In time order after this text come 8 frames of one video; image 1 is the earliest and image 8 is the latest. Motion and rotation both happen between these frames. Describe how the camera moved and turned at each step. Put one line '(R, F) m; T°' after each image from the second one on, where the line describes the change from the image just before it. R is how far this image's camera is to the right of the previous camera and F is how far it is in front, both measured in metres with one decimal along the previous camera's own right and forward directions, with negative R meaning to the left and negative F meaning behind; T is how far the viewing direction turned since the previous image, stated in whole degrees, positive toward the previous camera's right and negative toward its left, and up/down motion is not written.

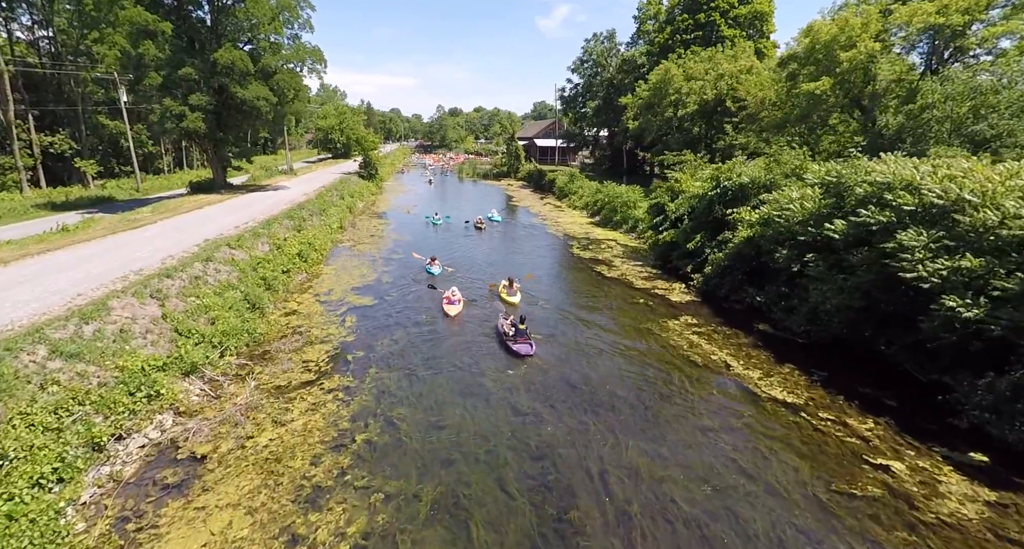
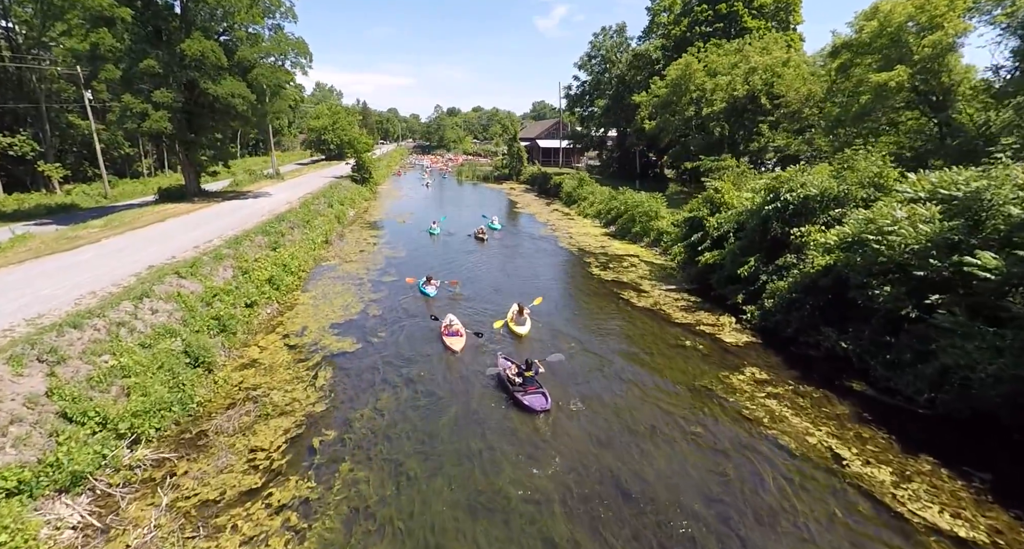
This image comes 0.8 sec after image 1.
(-0.4, +2.8) m; 0°
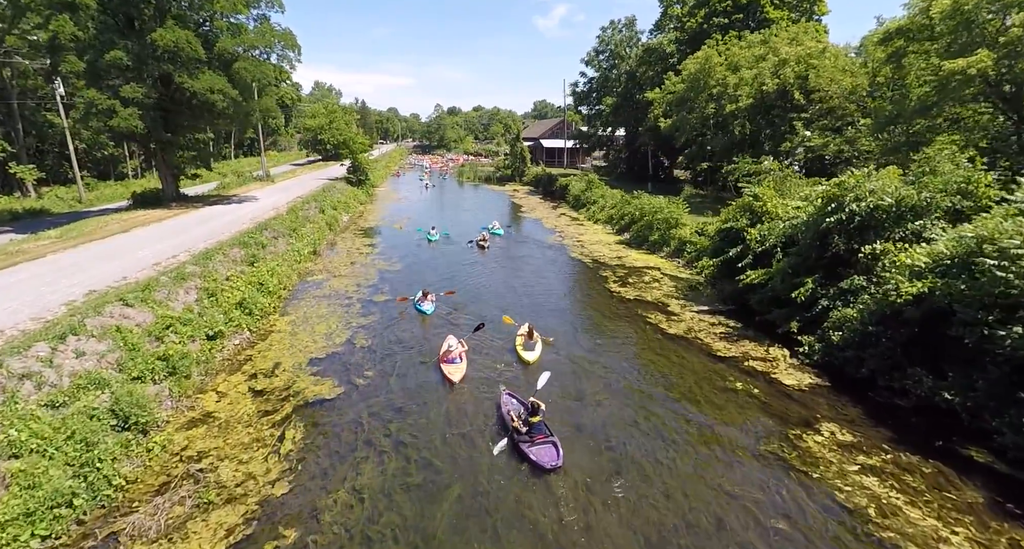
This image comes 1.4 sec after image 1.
(-0.3, +2.1) m; 0°
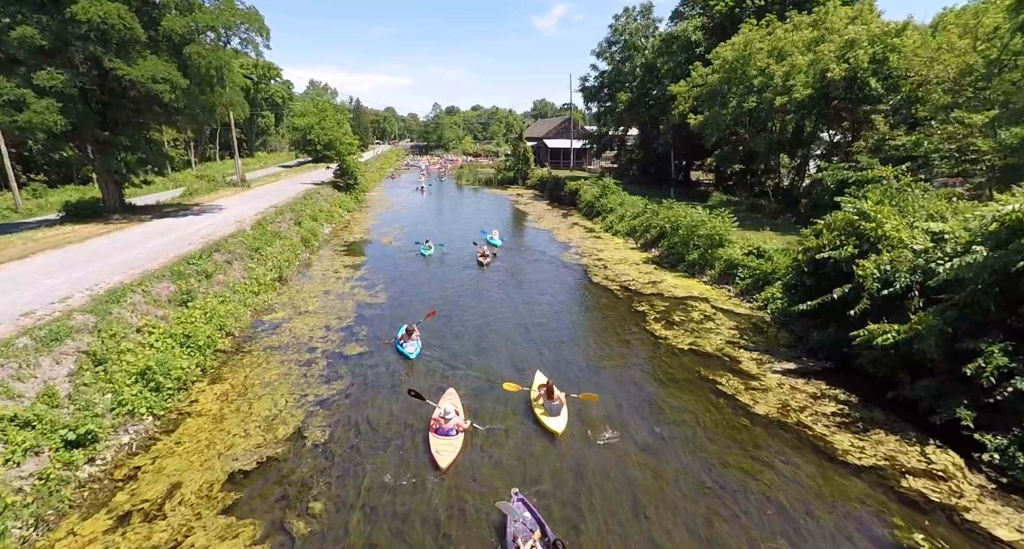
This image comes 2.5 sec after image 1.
(-0.4, +3.8) m; 0°
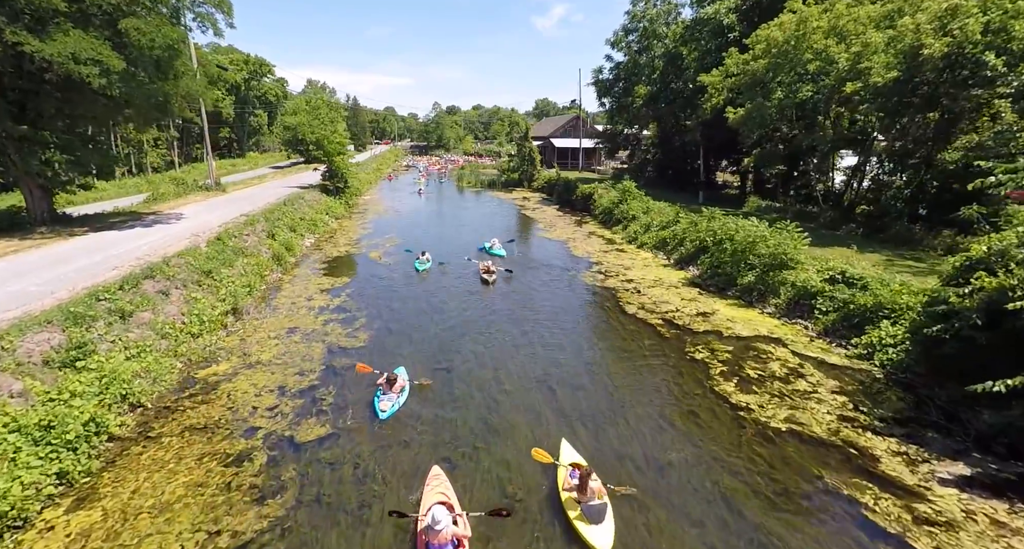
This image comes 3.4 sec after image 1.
(-0.4, +3.6) m; 0°
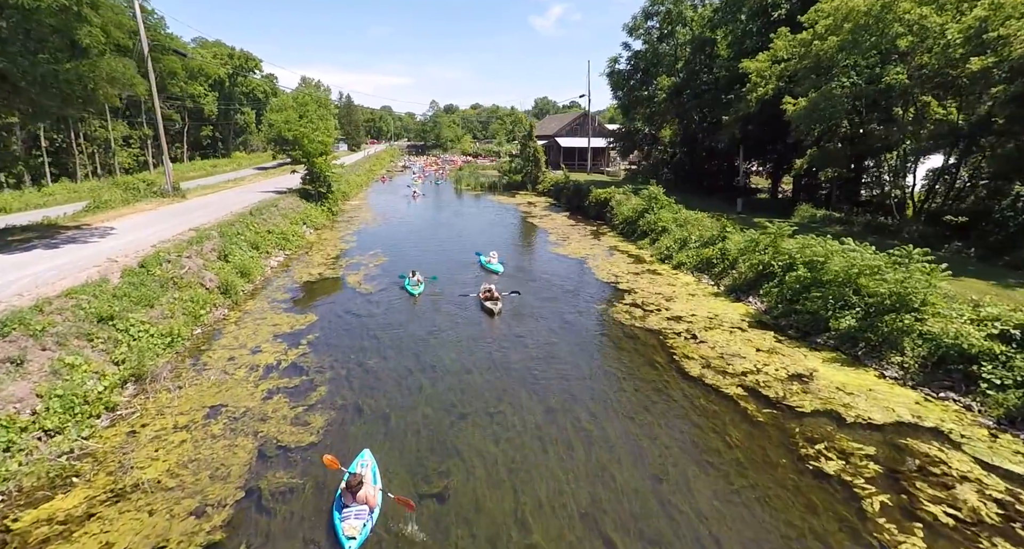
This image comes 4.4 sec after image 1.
(-0.5, +4.2) m; 0°
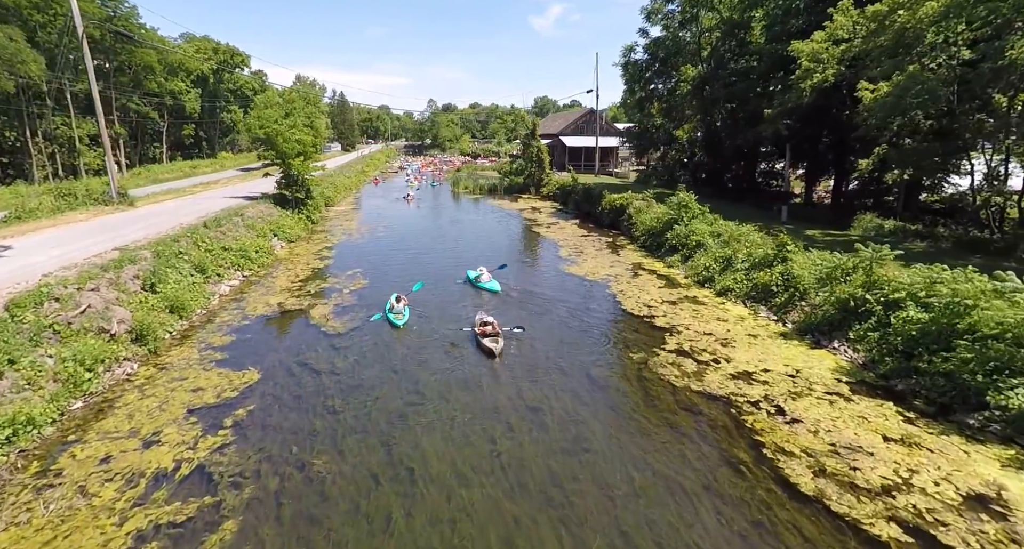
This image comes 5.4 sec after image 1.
(-0.3, +3.8) m; 0°
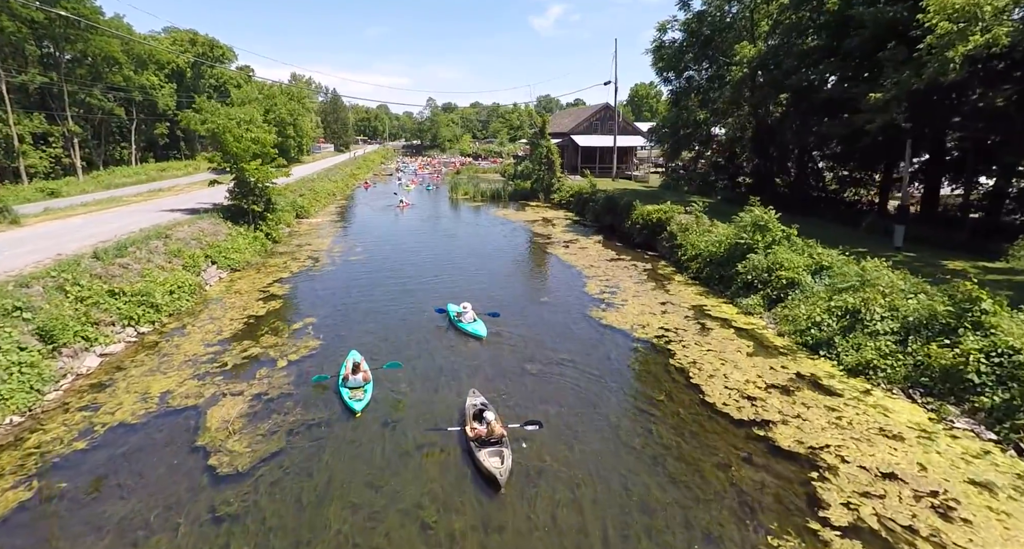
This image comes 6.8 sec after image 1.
(-0.4, +5.9) m; 0°
